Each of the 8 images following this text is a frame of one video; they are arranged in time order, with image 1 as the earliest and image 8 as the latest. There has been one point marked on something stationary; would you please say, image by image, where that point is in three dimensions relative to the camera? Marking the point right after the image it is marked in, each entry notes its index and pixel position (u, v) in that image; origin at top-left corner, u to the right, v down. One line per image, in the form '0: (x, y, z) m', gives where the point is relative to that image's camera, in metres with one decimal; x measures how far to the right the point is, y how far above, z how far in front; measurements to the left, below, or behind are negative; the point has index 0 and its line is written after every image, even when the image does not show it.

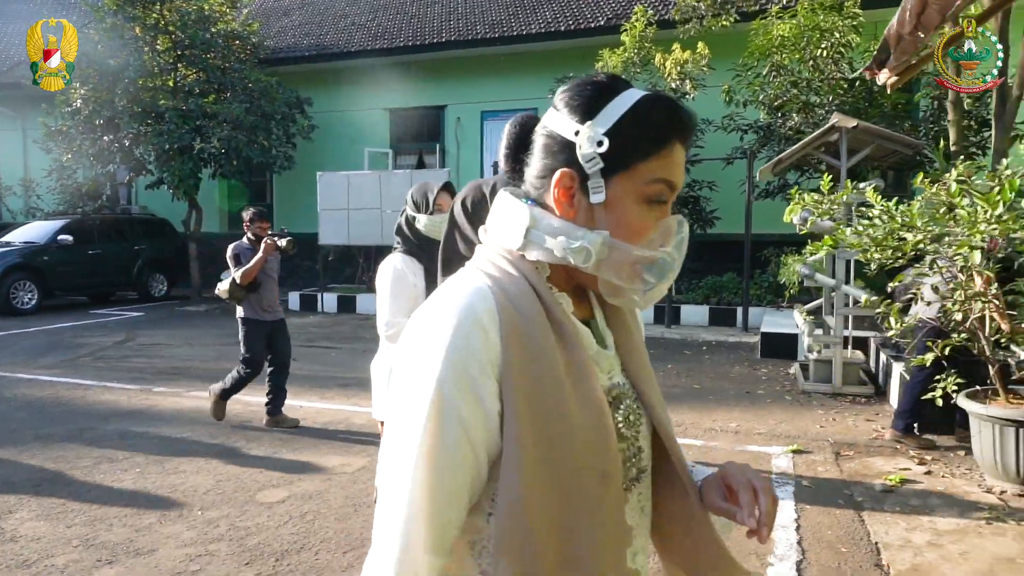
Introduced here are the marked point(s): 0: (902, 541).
0: (+1.7, -1.1, +3.2) m
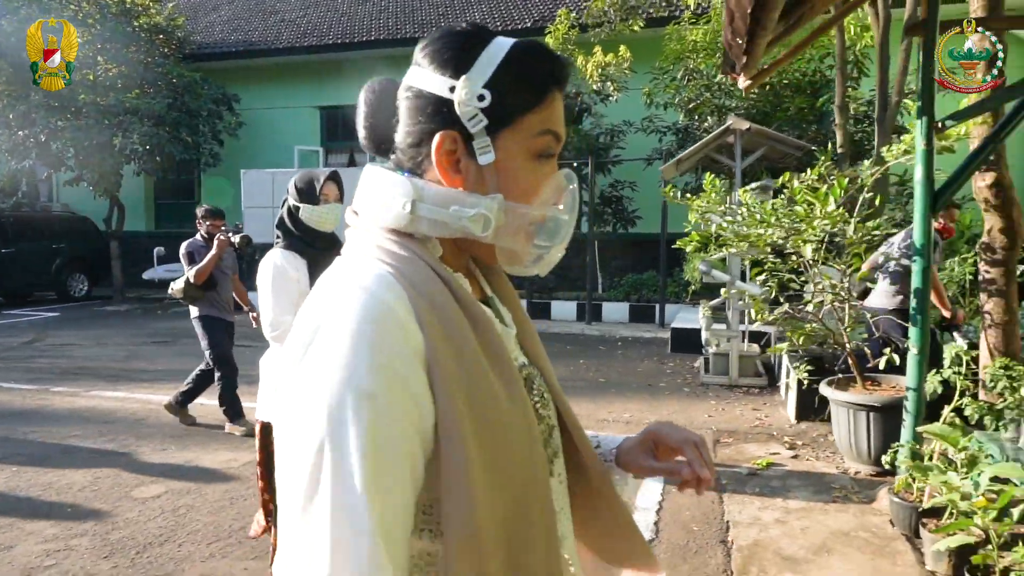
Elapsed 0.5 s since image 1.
0: (+1.1, -1.1, +3.4) m
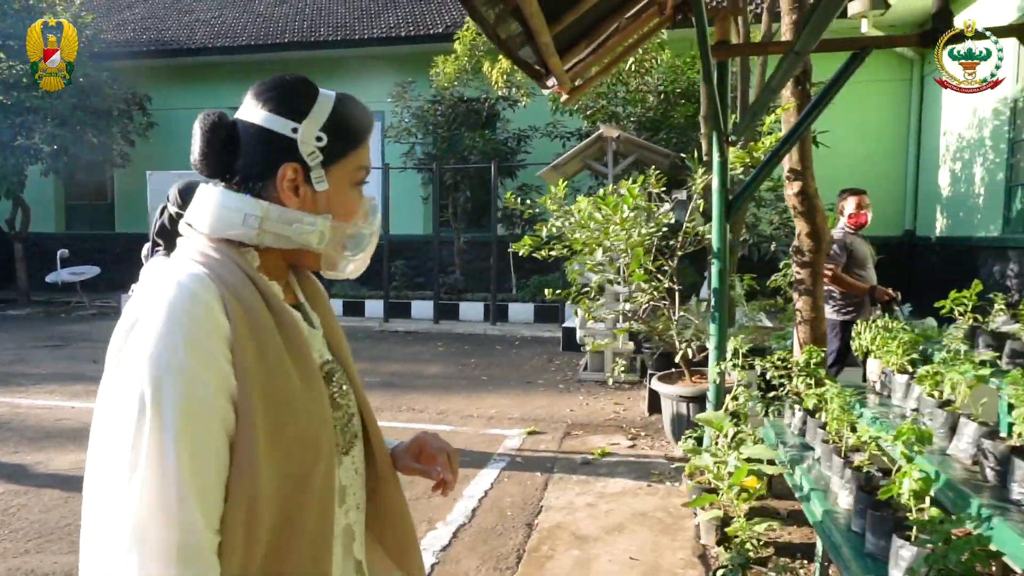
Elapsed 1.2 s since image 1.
0: (+0.3, -1.1, +3.7) m
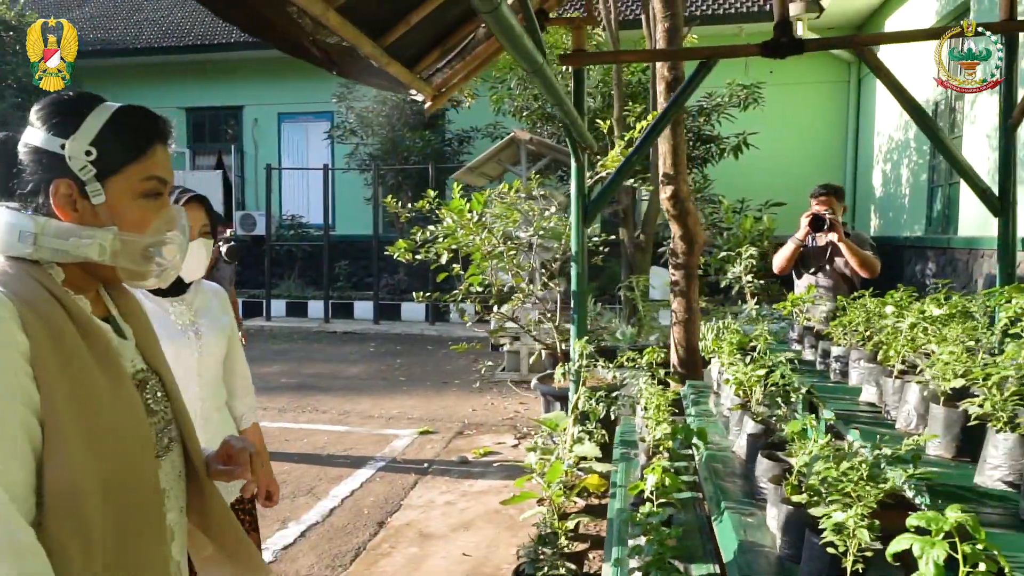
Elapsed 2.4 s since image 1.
0: (-0.5, -1.1, +3.8) m
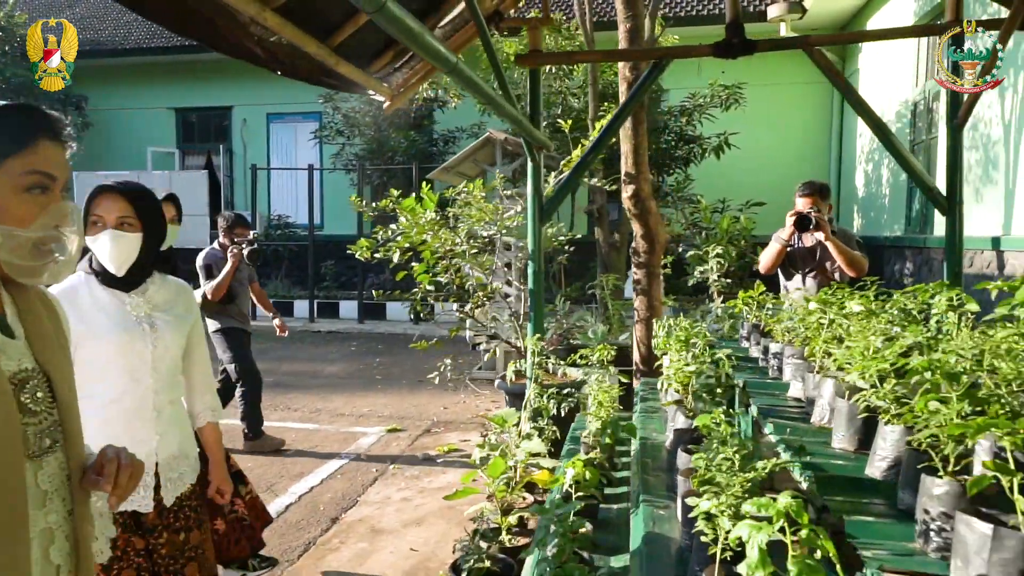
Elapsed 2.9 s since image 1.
0: (-0.7, -1.1, +3.8) m
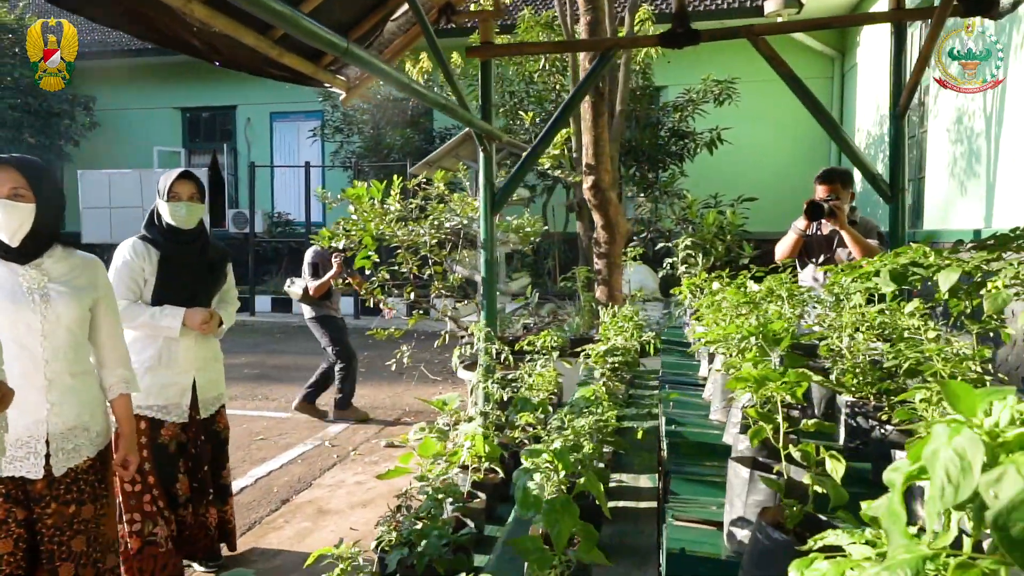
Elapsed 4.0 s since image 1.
0: (-0.9, -1.0, +3.9) m
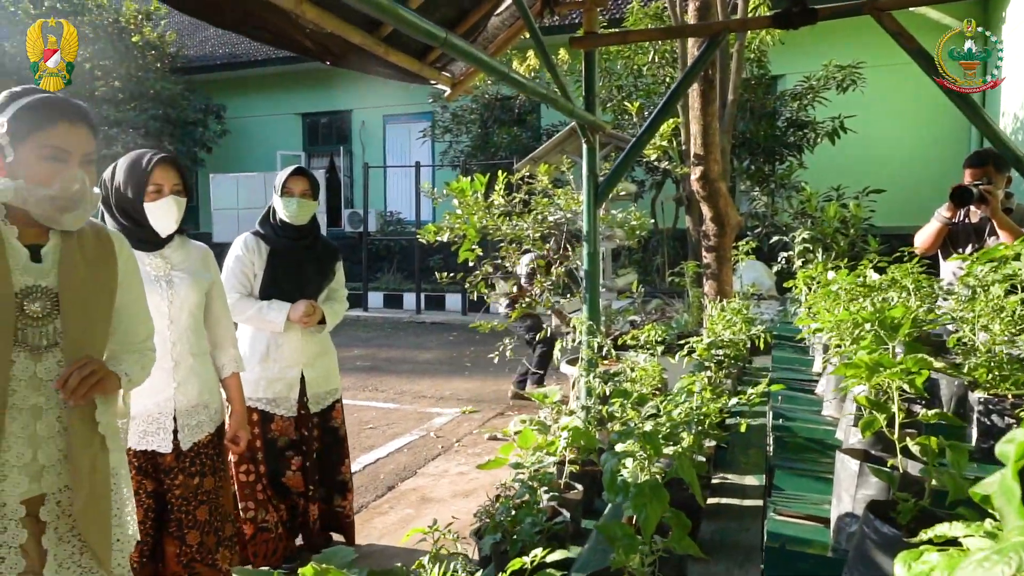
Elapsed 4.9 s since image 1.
0: (-0.4, -1.0, +3.9) m
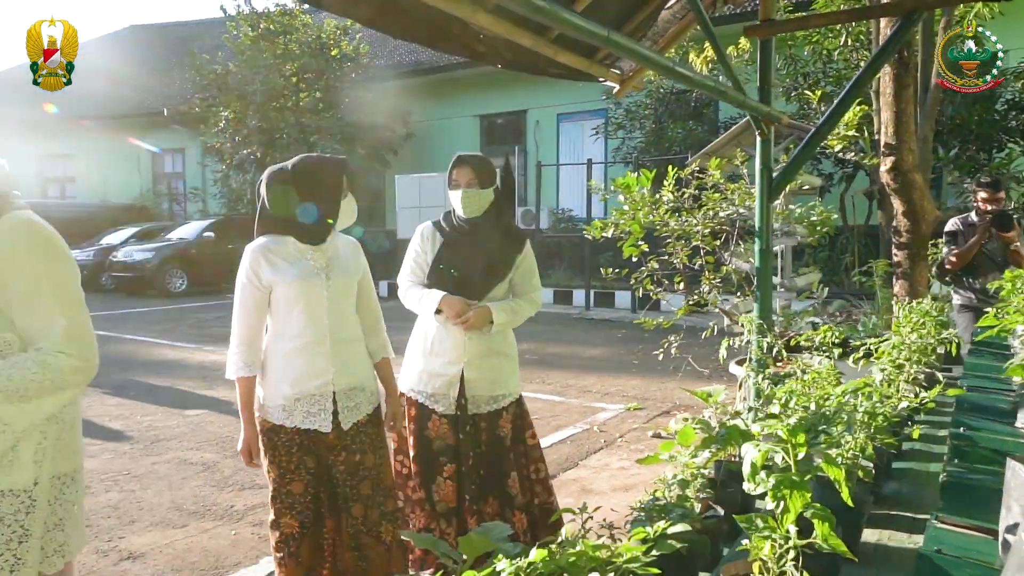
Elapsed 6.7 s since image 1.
0: (+0.5, -1.0, +4.0) m
